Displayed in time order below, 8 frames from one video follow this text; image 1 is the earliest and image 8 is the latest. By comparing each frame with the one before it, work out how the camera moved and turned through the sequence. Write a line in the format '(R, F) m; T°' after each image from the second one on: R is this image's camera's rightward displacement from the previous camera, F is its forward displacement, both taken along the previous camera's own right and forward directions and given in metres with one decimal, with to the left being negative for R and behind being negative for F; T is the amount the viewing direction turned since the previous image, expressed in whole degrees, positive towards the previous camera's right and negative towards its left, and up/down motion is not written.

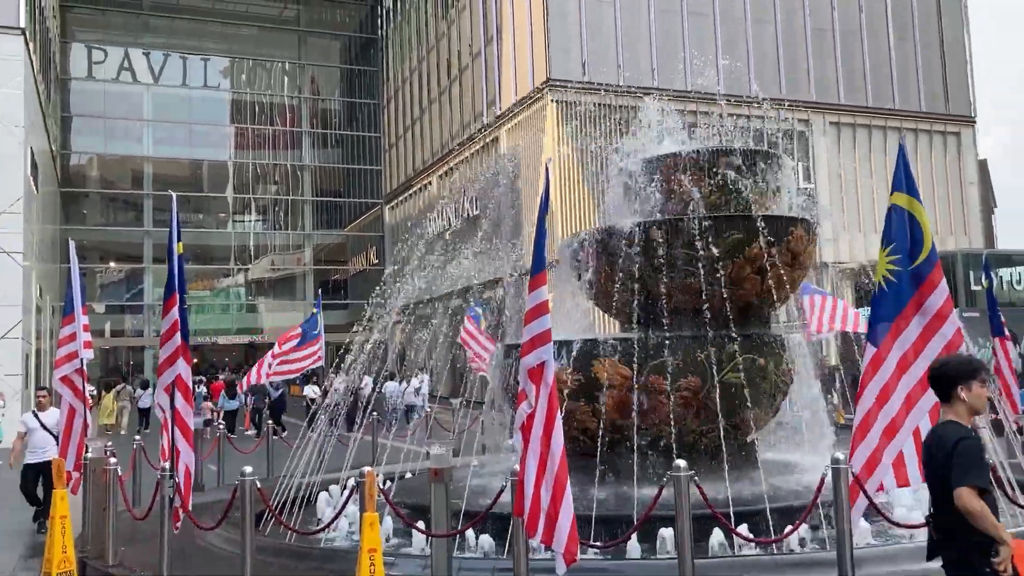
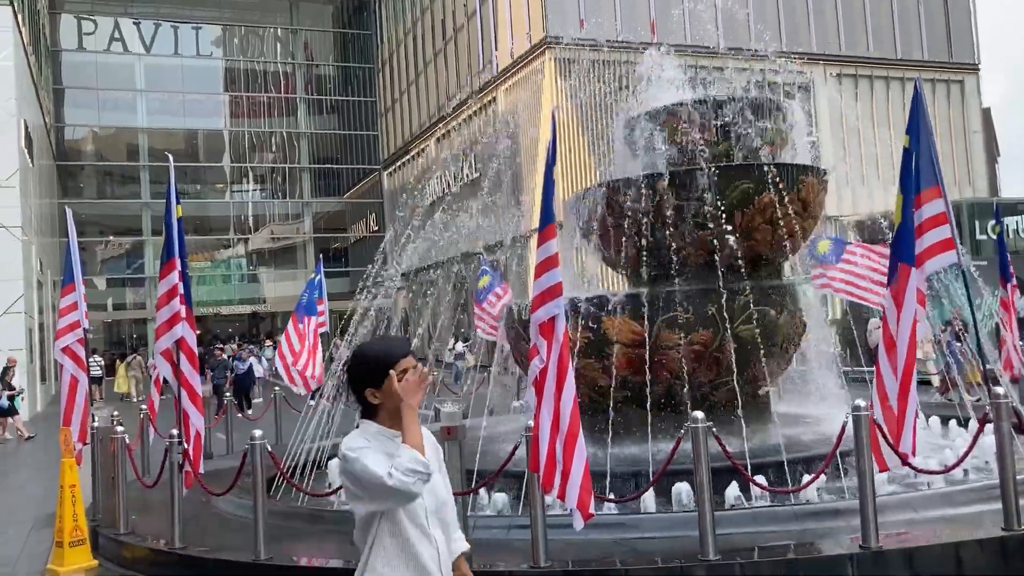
(-0.1, +0.1) m; 0°
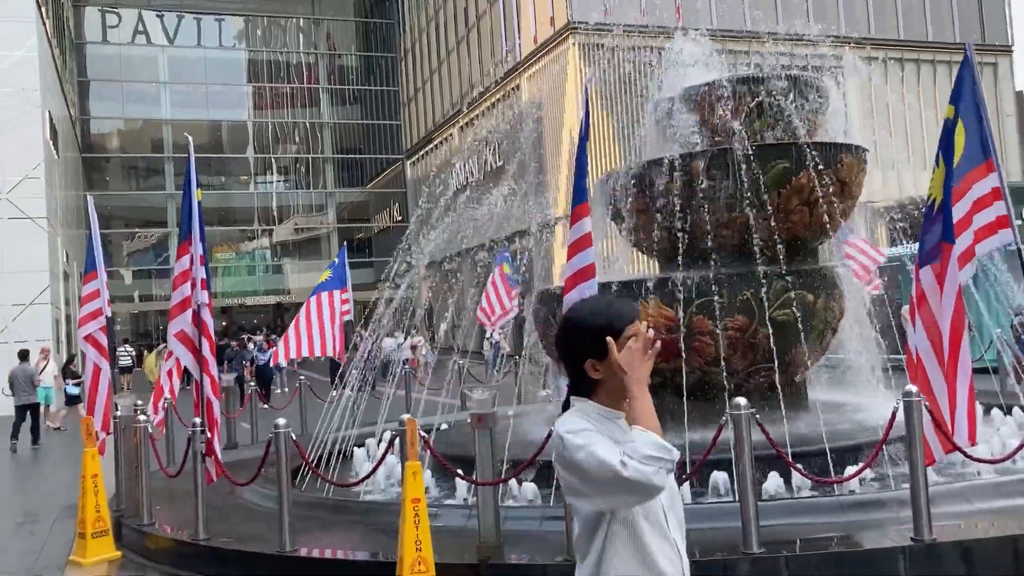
(-0.1, +0.2) m; -1°
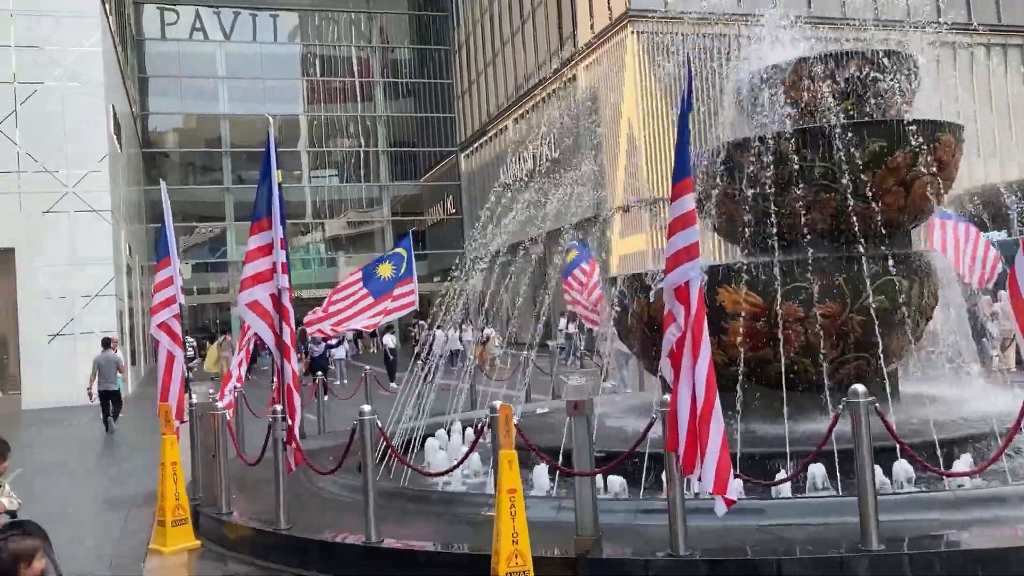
(-0.3, +0.3) m; -3°
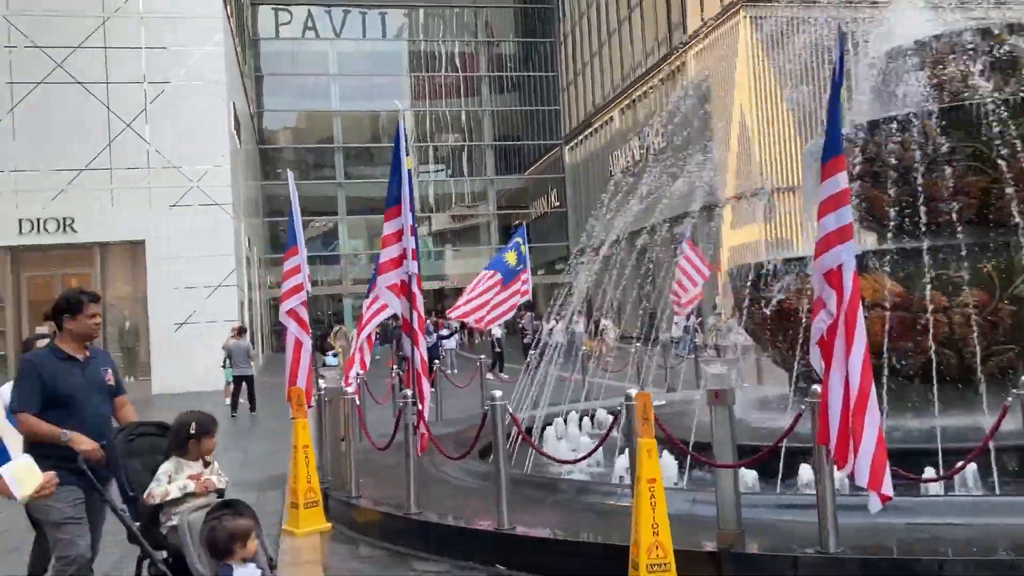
(-0.2, +0.1) m; -6°
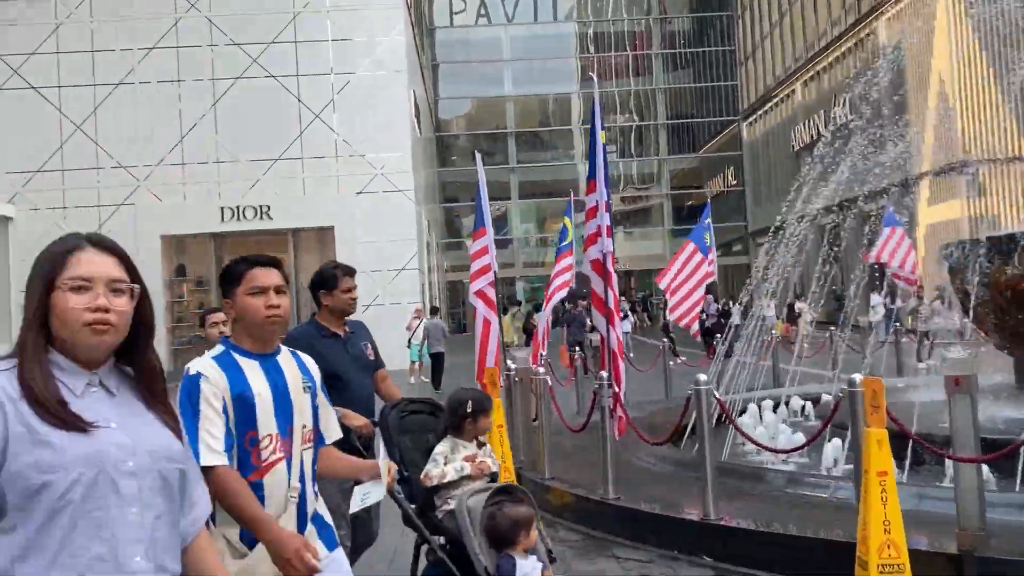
(-0.2, +0.2) m; -10°
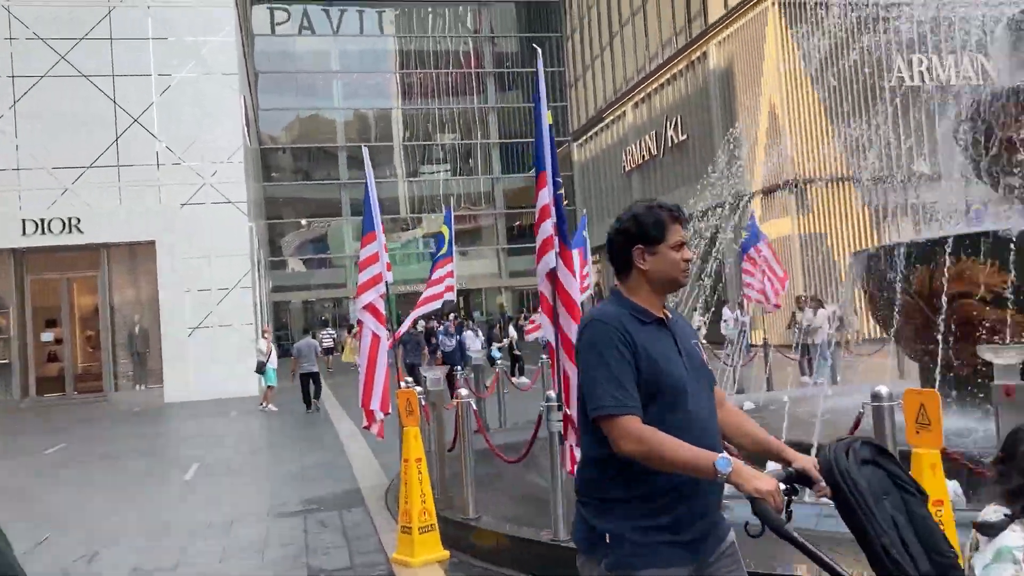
(-0.7, +1.0) m; +11°
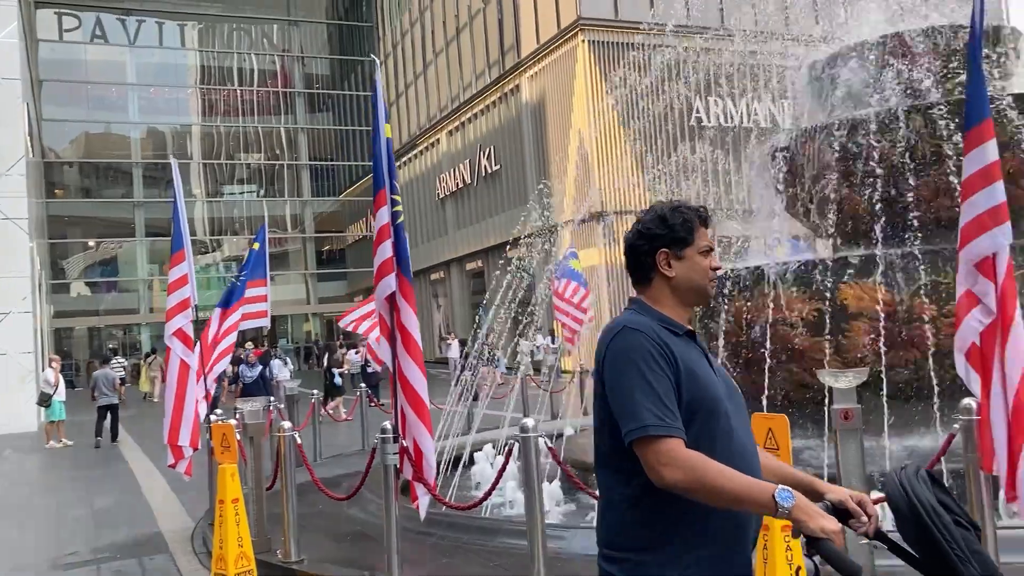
(-0.2, +0.3) m; +12°
